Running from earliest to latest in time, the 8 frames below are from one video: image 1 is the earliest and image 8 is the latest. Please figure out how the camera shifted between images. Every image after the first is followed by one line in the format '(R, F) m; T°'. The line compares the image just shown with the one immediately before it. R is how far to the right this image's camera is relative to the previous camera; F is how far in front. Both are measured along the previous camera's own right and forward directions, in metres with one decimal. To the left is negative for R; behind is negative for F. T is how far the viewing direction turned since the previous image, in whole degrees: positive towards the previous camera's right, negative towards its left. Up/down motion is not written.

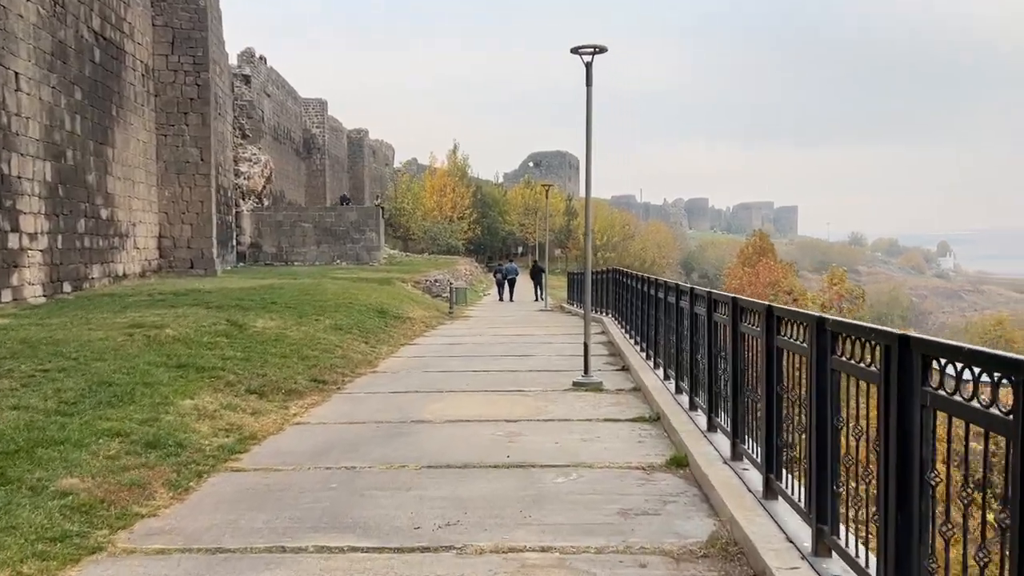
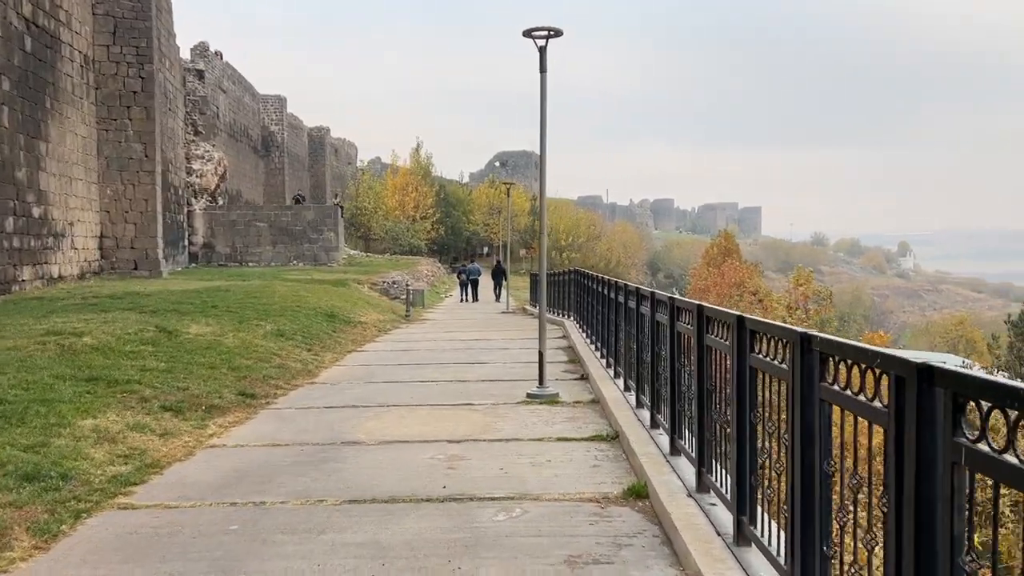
(+0.2, +0.8) m; +2°
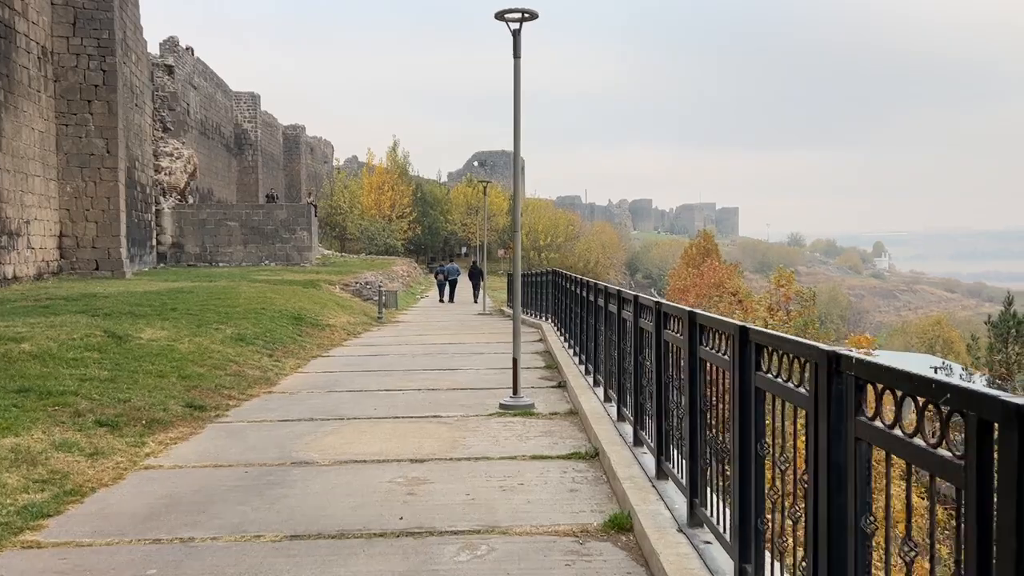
(+0.1, +0.6) m; +1°
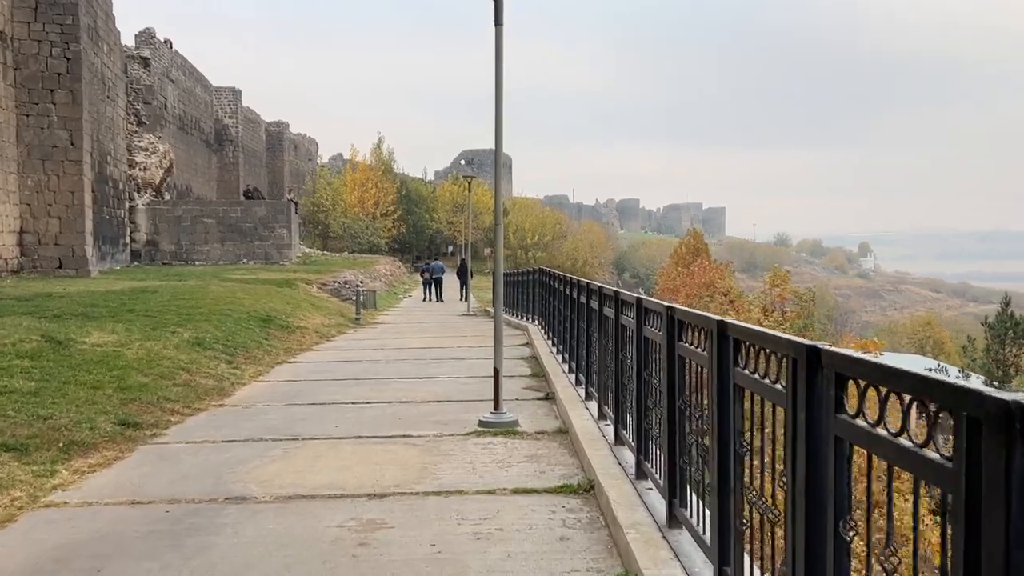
(+0.1, +1.0) m; +1°
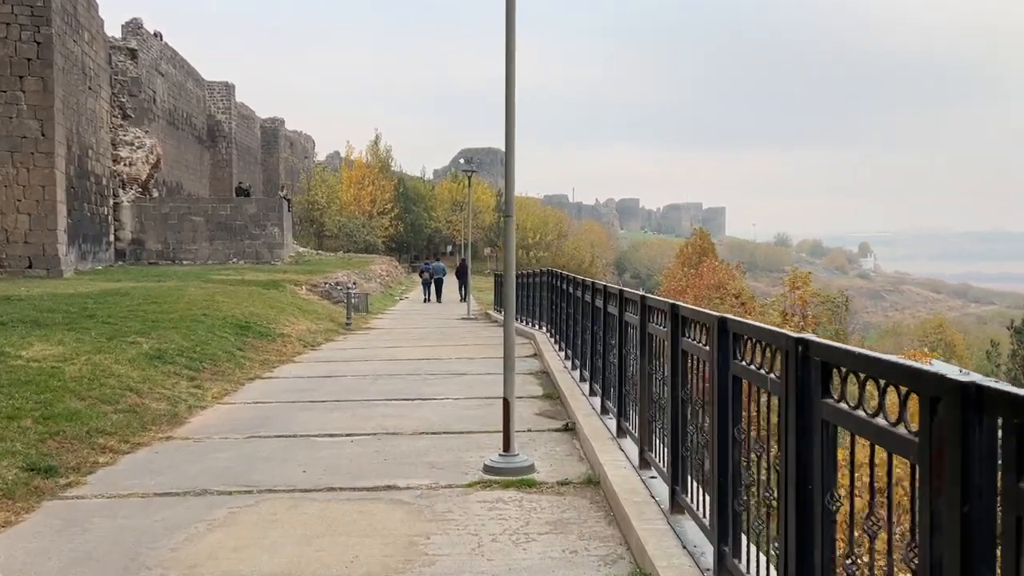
(-0.1, +1.5) m; 0°
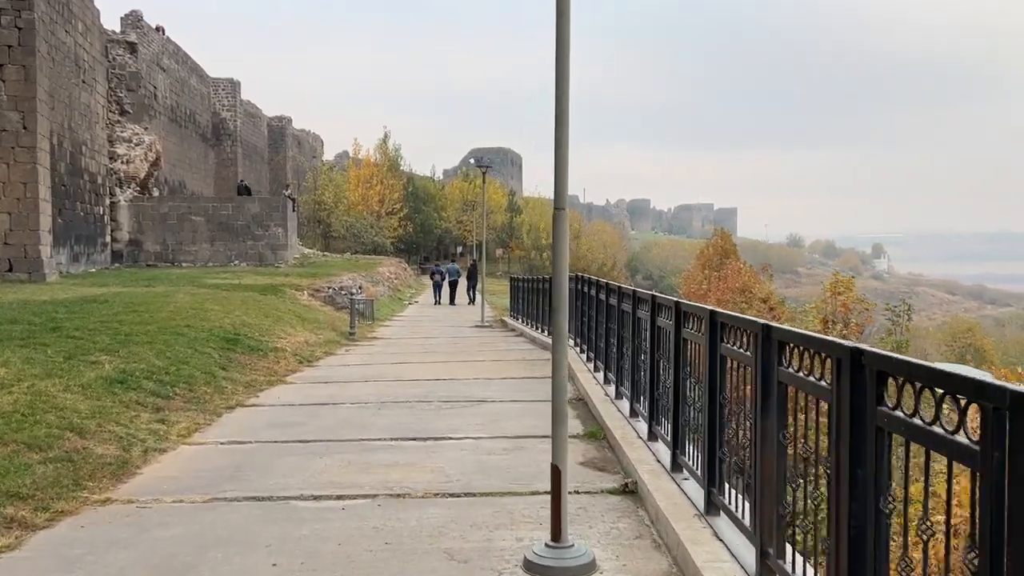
(-0.2, +1.6) m; -1°
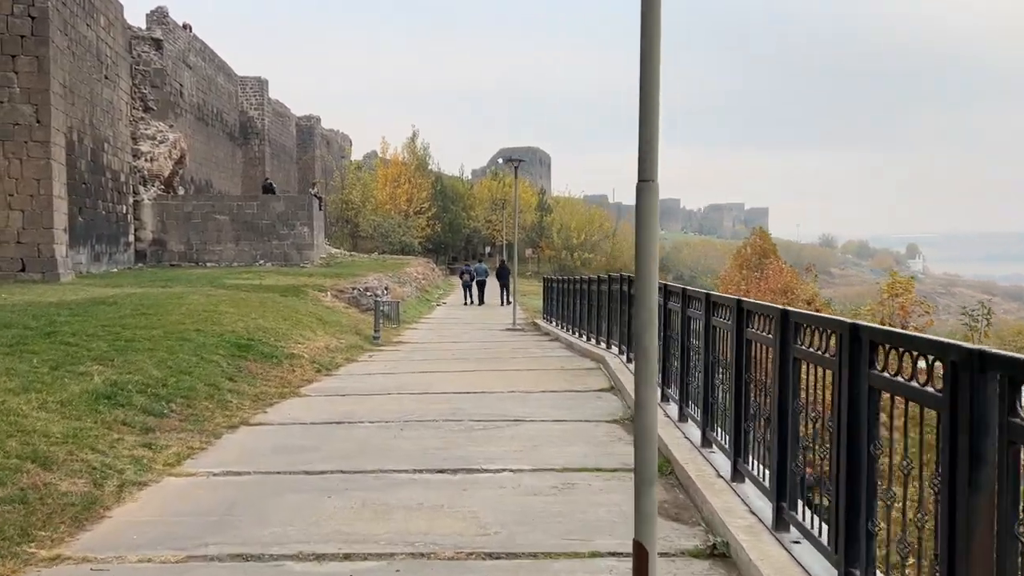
(-0.1, +1.1) m; -2°
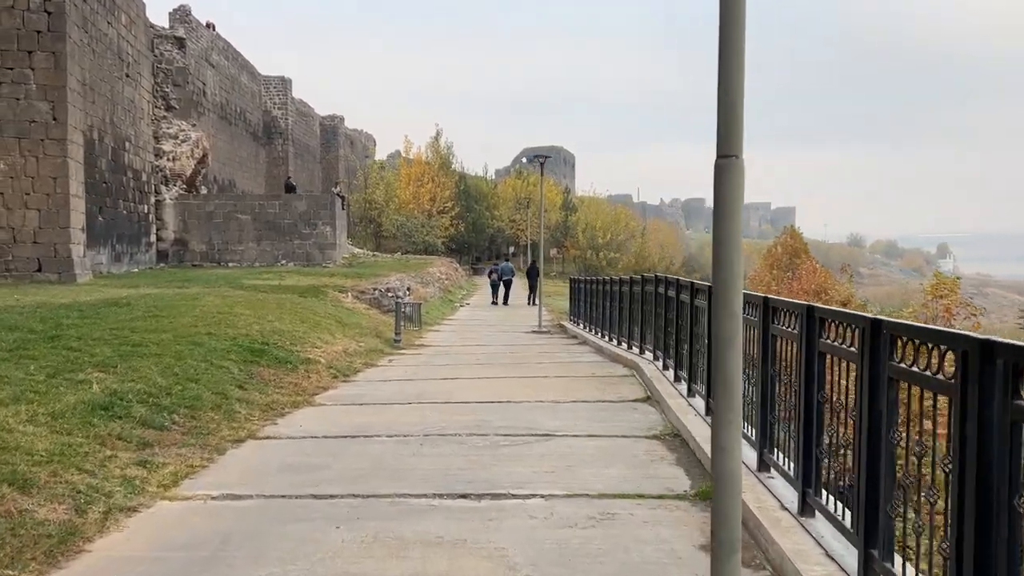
(0.0, +0.6) m; -2°
